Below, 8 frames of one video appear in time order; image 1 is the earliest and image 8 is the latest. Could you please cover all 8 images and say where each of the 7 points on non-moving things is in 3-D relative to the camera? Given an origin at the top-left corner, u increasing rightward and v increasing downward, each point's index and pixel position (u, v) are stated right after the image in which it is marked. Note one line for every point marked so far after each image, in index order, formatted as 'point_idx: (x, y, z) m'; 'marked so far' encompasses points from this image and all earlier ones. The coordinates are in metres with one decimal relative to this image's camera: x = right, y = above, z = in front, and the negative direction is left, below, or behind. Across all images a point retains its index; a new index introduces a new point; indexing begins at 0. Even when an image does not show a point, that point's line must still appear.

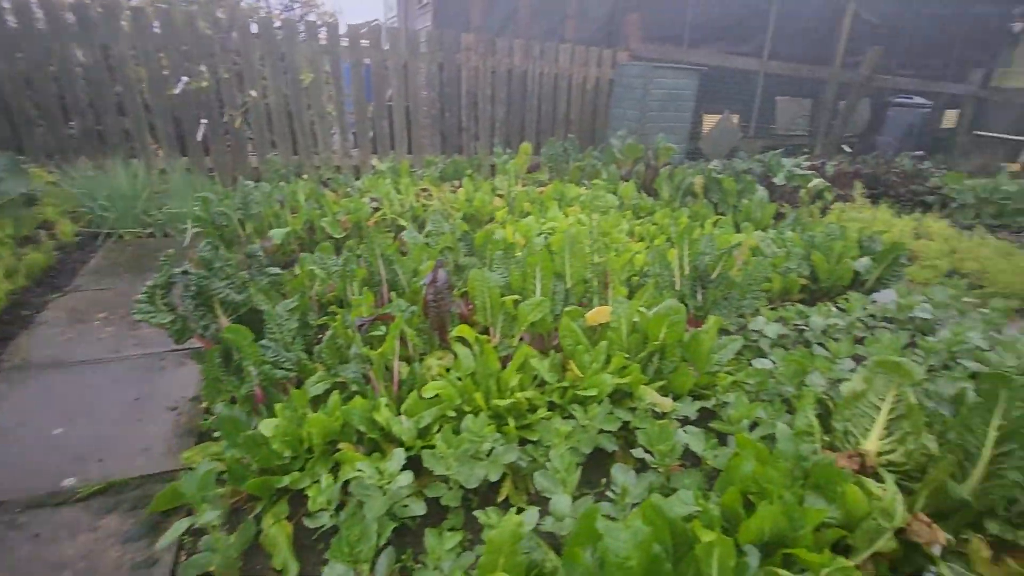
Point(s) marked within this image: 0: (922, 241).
0: (+3.0, +0.3, +3.5) m
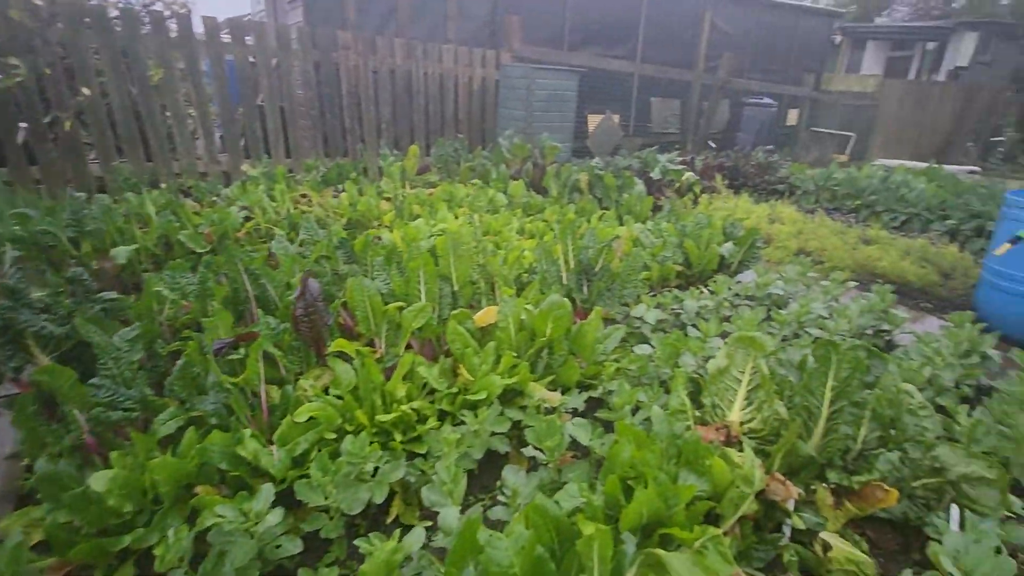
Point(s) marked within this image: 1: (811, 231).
0: (+2.2, +0.5, +4.0) m
1: (+2.4, +0.5, +3.9) m
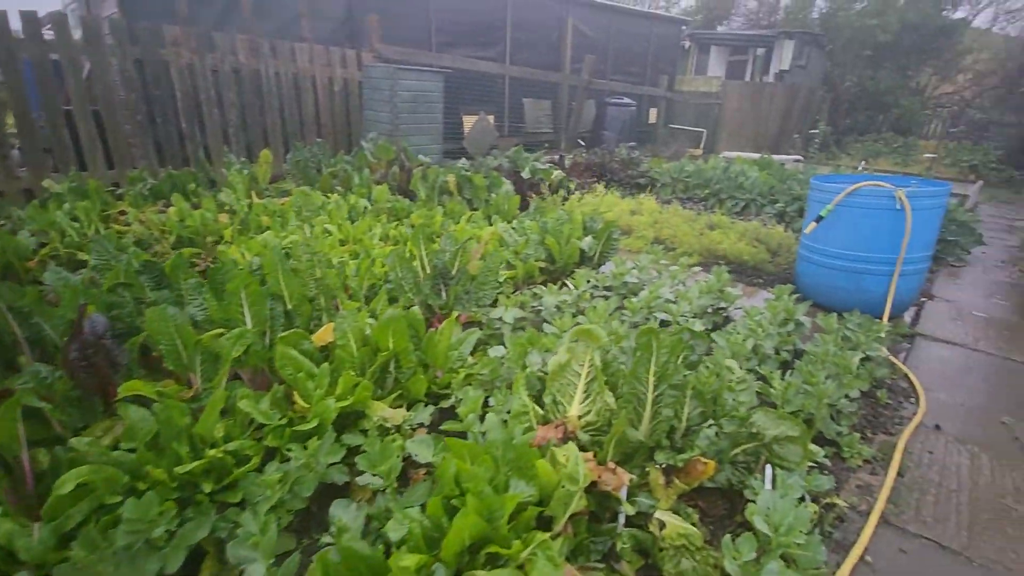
0: (+1.1, +0.6, +4.3) m
1: (+1.3, +0.6, +4.2) m
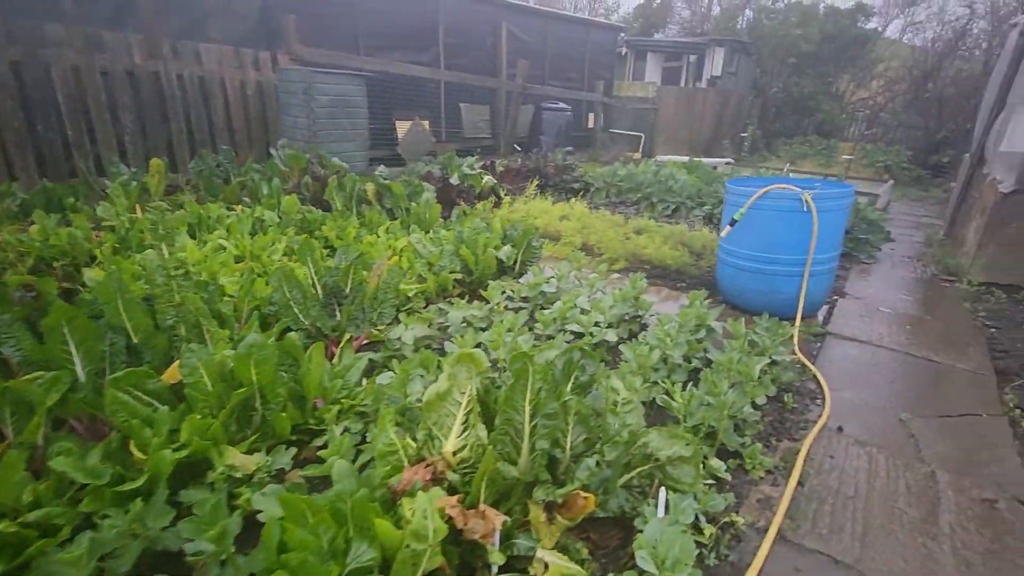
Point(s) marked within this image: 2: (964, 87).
0: (+0.5, +0.6, +4.2) m
1: (+0.7, +0.5, +4.1) m
2: (+9.8, +4.4, +10.4) m
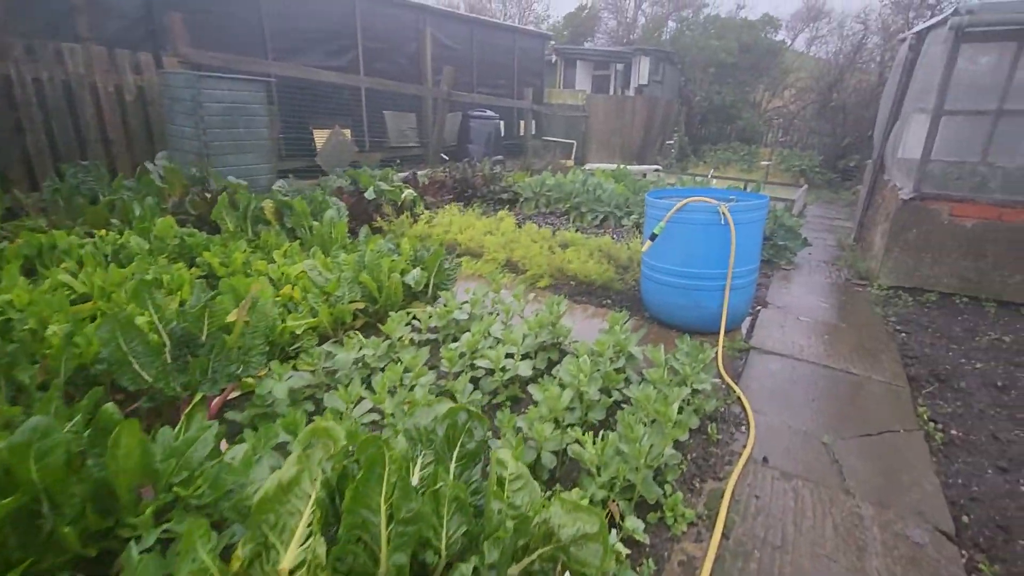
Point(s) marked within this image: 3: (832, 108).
0: (-0.2, +0.4, +4.0) m
1: (+0.1, +0.4, +4.0) m
2: (+8.2, +4.5, +11.2) m
3: (+7.7, +4.4, +11.7) m
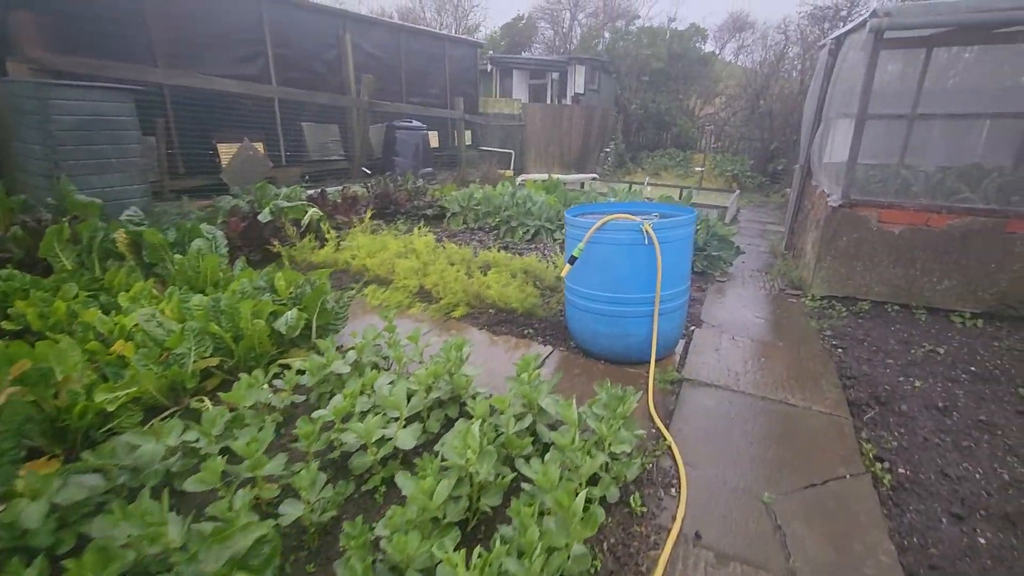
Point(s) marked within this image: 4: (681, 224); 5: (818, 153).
0: (-0.8, +0.2, +3.6) m
1: (-0.6, +0.2, +3.6) m
2: (+6.6, +4.5, +11.7) m
3: (+6.1, +4.3, +12.0) m
4: (+0.8, +0.3, +2.5) m
5: (+2.9, +1.3, +4.6) m
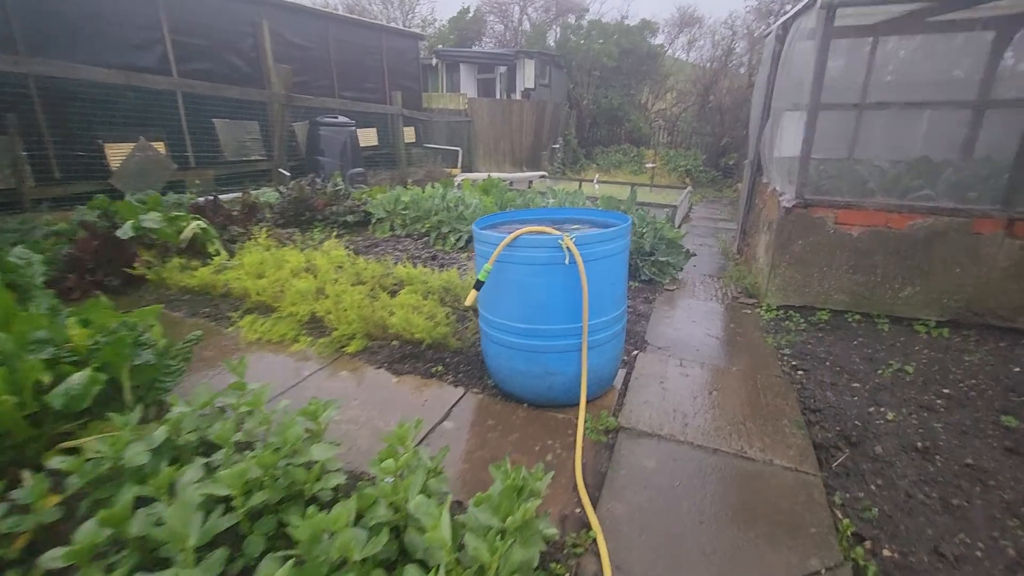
0: (-1.4, 0.0, +3.0) m
1: (-1.1, 0.0, +3.0) m
2: (+5.4, +4.6, +11.6) m
3: (+4.9, +4.4, +11.9) m
4: (+0.4, +0.2, +2.0) m
5: (+2.3, +1.3, +4.3) m
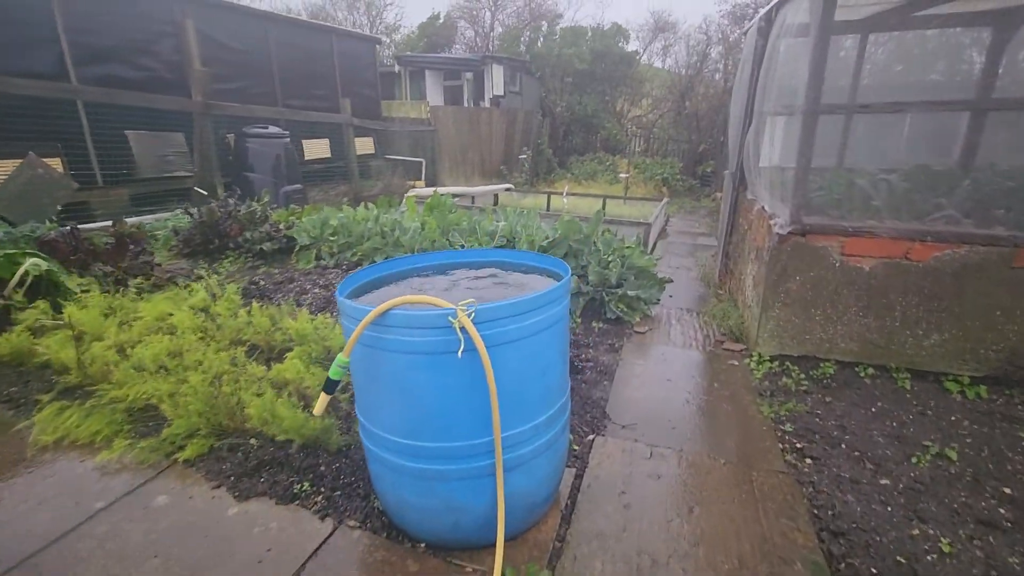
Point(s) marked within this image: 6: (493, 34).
0: (-1.7, -0.3, +2.2) m
1: (-1.5, -0.3, +2.2) m
2: (+4.6, +4.3, +11.1) m
3: (+4.1, +4.1, +11.4) m
4: (0.0, 0.0, +1.3) m
5: (+1.8, +1.0, +3.7) m
6: (-0.7, +8.7, +16.6) m
